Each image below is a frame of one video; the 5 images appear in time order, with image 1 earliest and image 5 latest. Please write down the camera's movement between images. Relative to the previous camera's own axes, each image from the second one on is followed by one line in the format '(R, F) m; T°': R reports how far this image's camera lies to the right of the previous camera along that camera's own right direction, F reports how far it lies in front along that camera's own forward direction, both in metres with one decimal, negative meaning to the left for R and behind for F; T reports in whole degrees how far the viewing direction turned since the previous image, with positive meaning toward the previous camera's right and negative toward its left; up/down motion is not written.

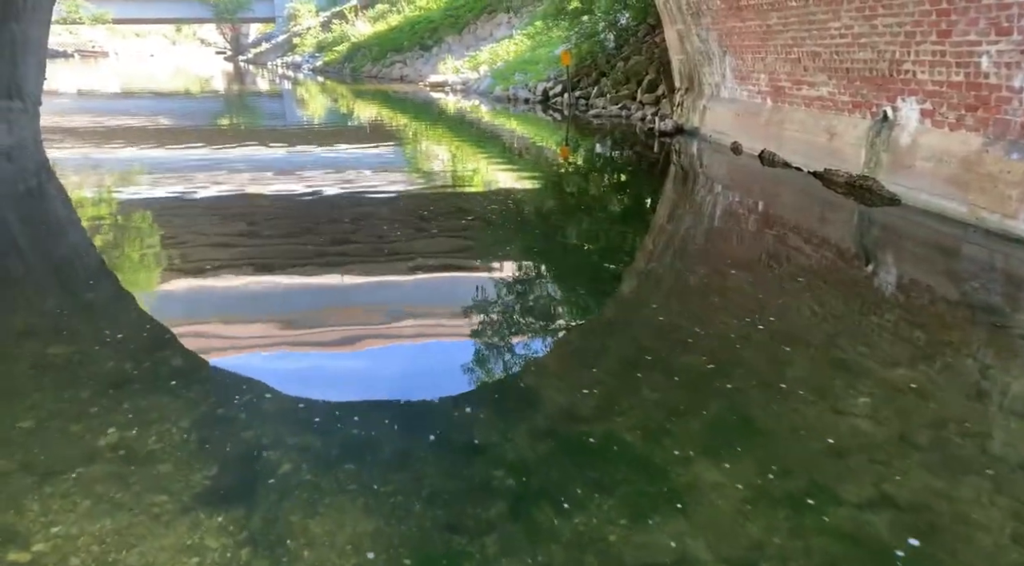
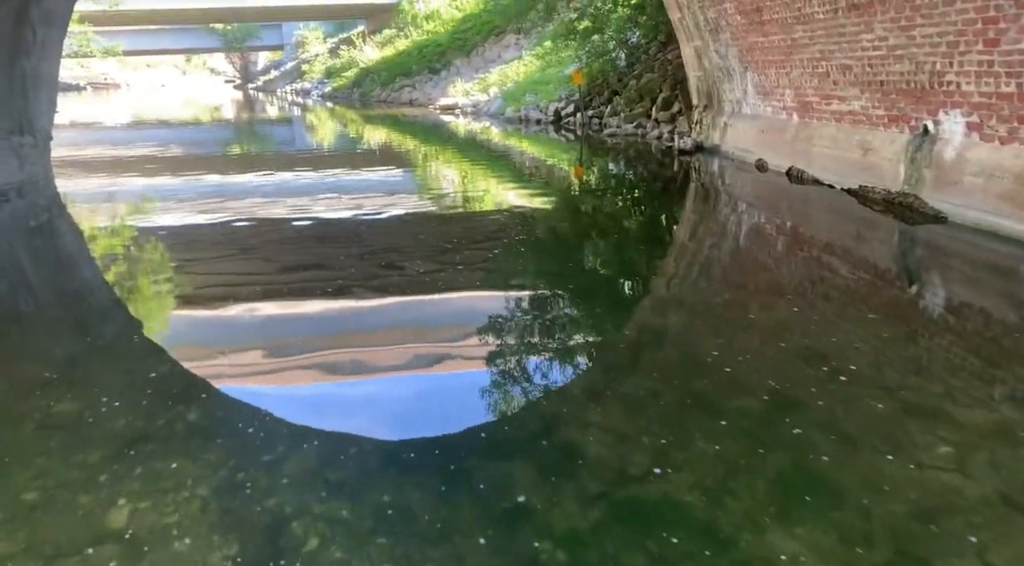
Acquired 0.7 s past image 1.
(-0.1, +0.2) m; -1°
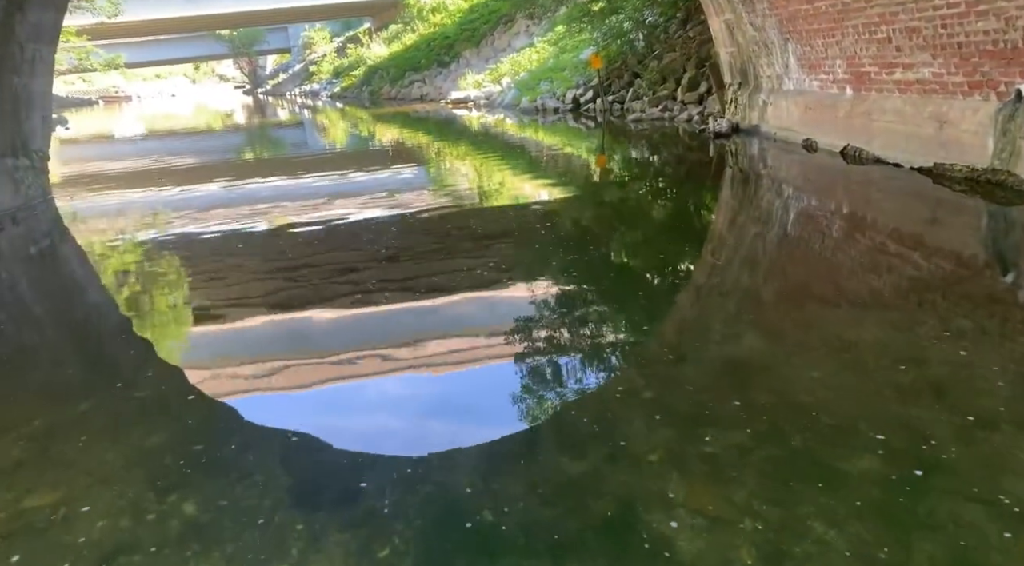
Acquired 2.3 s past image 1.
(-0.1, +0.6) m; -1°
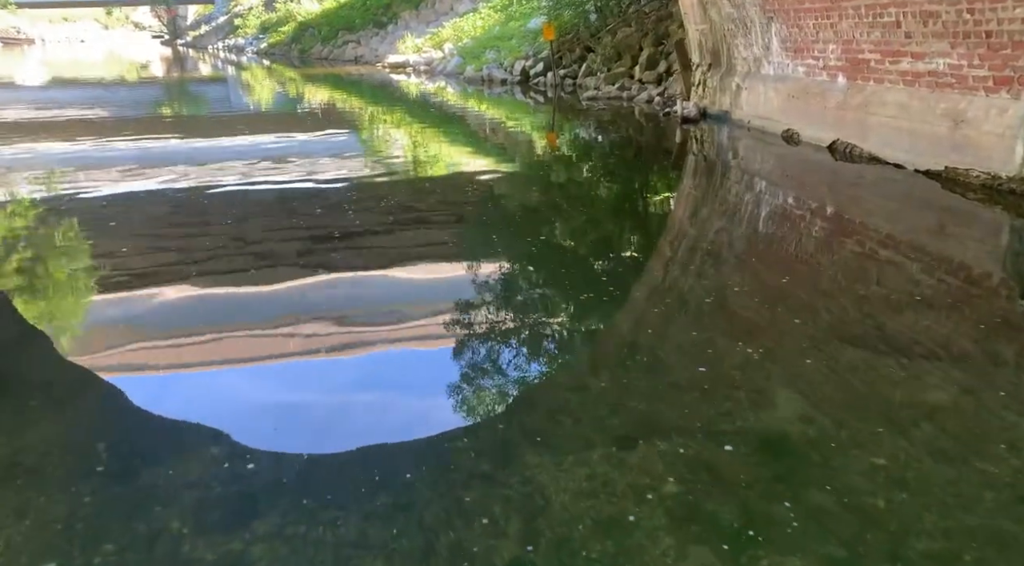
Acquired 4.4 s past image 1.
(-0.2, +0.8) m; +5°
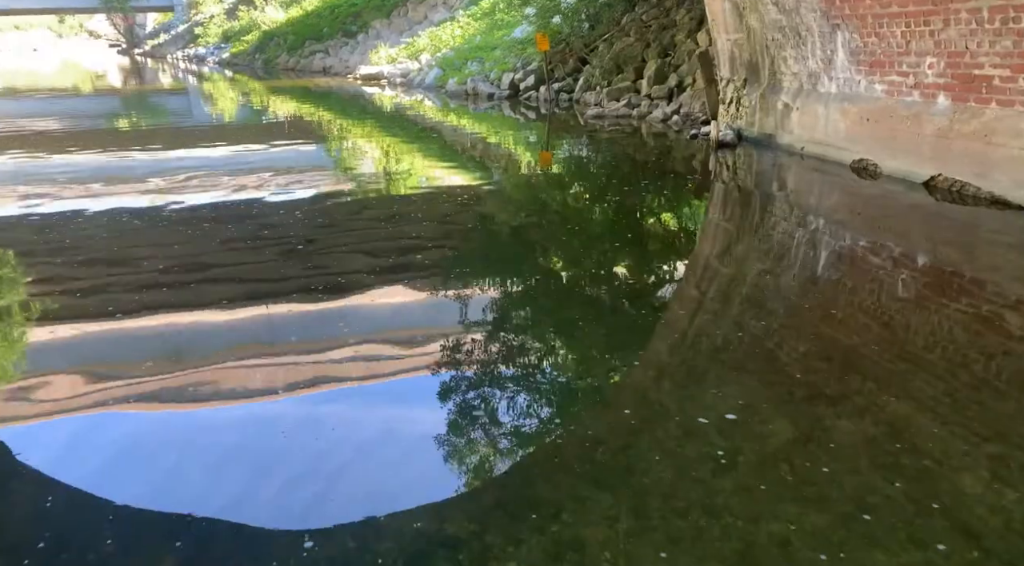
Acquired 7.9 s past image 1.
(-0.3, +1.3) m; +2°
